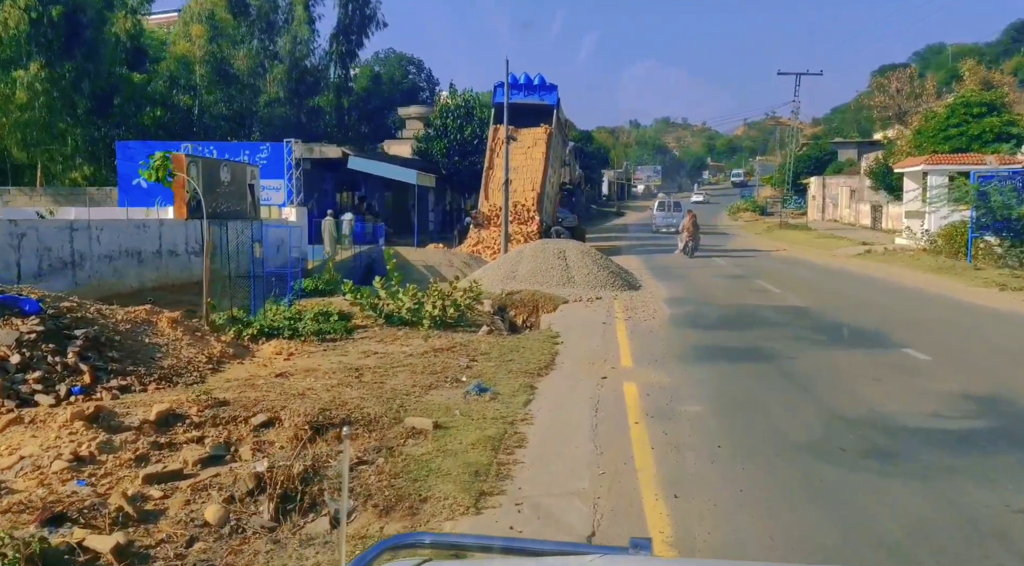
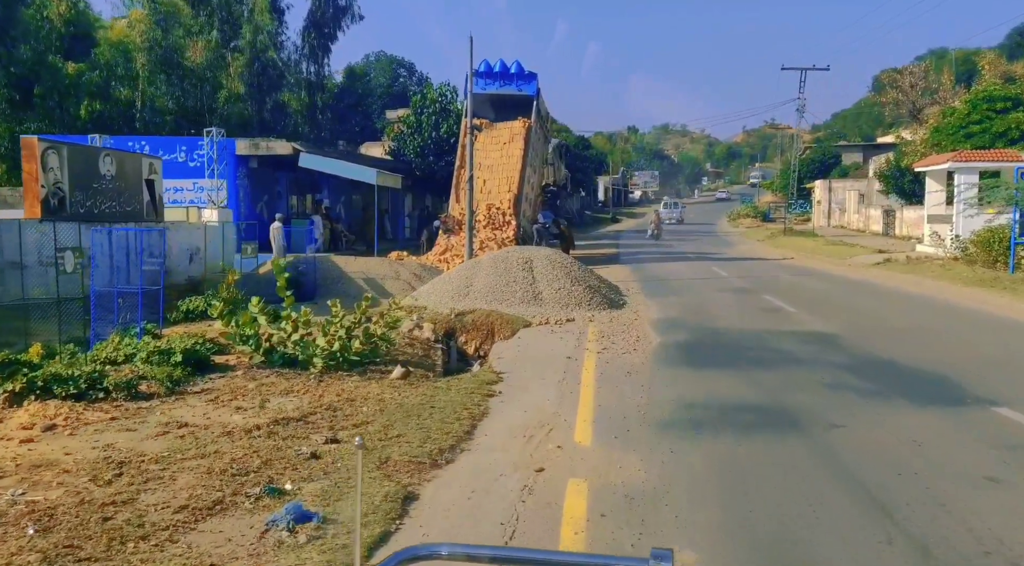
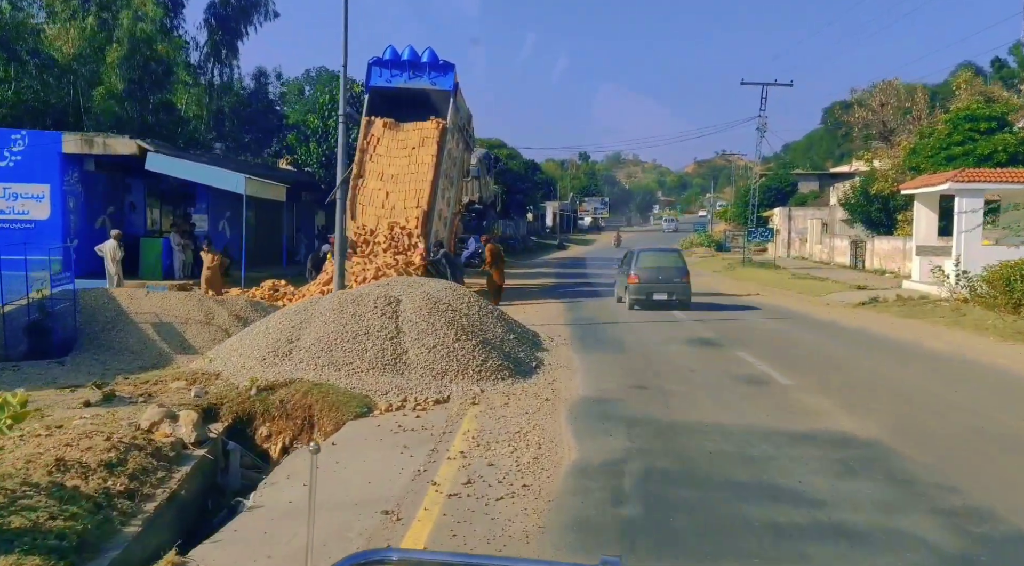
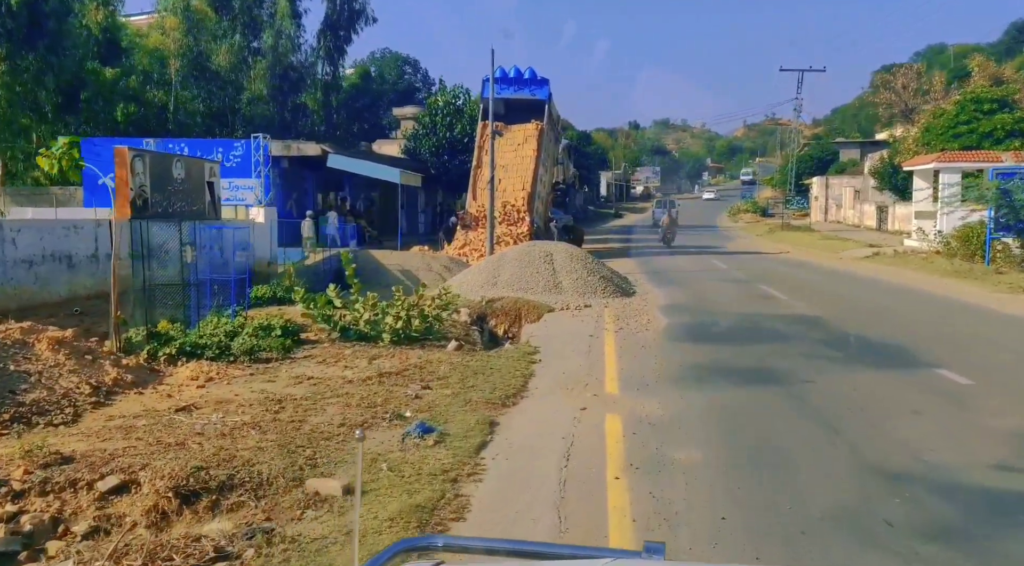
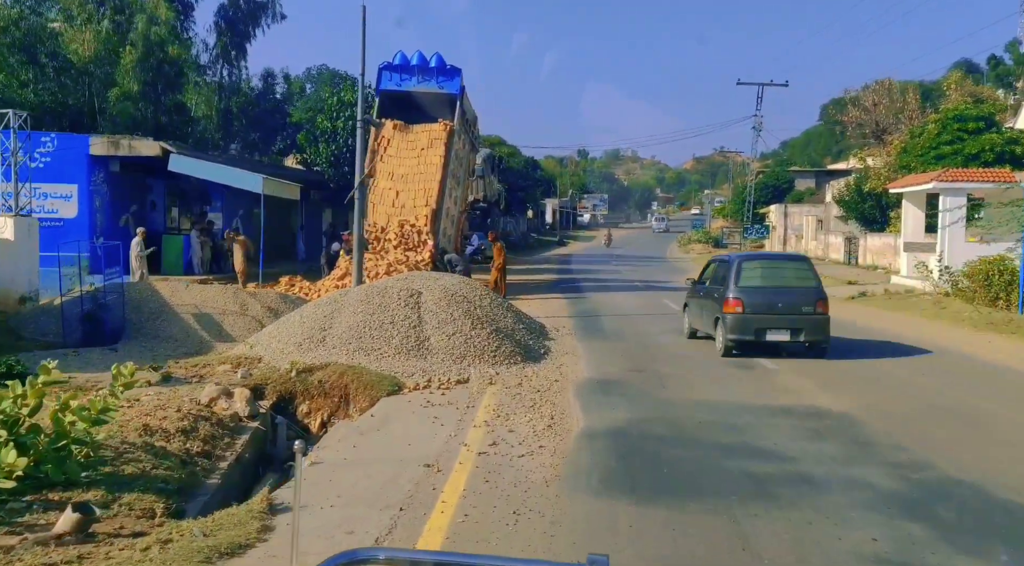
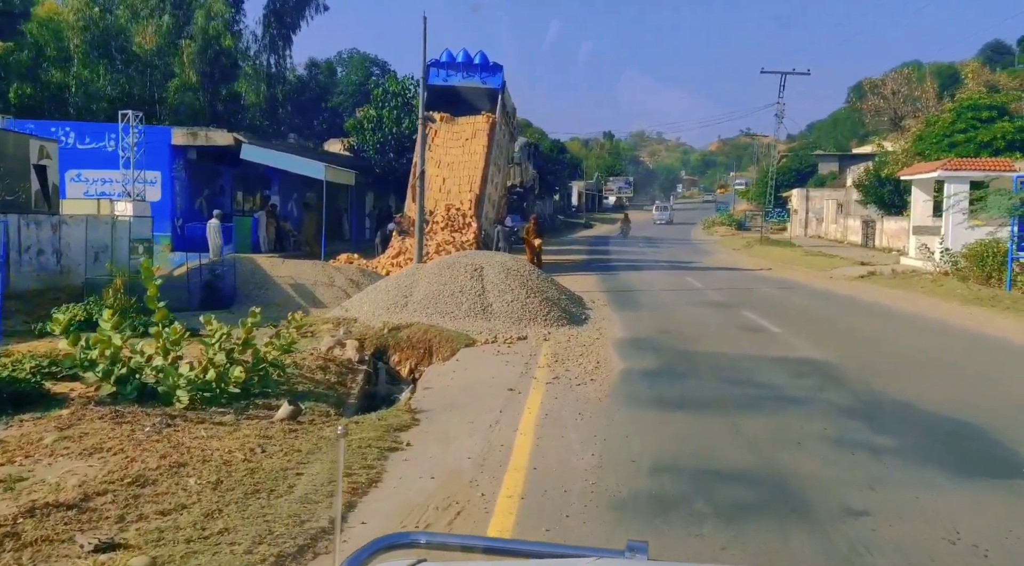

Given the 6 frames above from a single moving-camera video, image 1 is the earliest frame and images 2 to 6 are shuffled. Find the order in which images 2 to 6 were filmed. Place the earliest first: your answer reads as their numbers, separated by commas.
4, 2, 6, 5, 3
